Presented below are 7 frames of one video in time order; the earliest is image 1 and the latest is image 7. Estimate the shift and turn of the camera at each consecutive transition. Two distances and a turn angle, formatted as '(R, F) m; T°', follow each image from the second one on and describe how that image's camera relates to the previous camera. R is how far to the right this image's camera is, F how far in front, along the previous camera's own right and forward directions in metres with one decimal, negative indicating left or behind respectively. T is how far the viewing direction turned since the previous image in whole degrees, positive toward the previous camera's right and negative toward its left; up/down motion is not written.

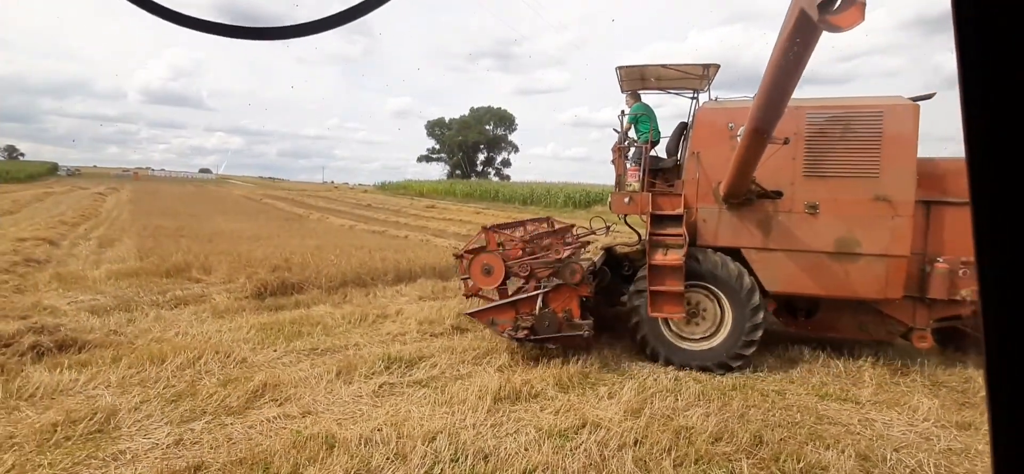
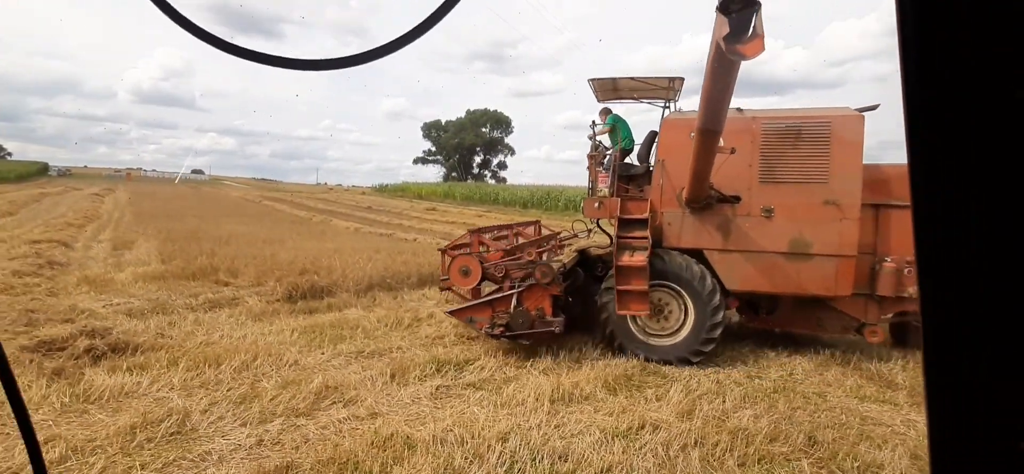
(-0.5, -0.1) m; +1°
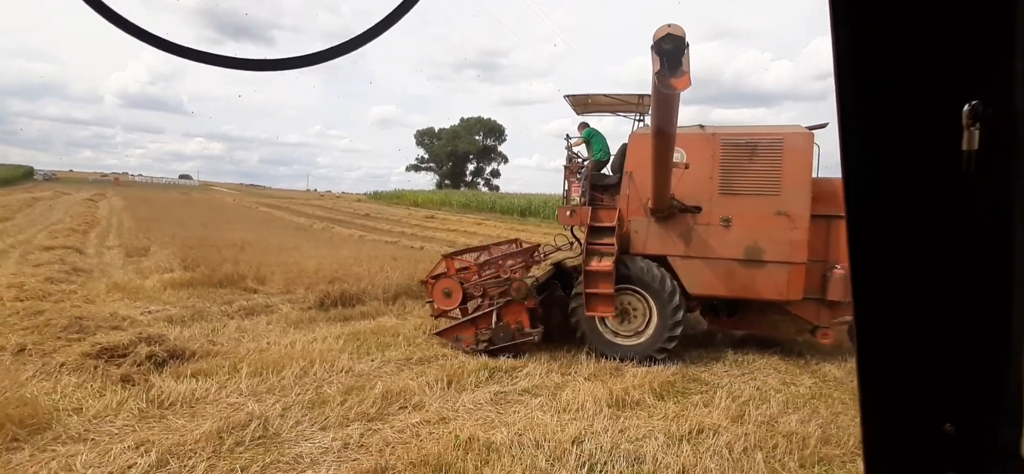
(-0.6, -0.2) m; +1°
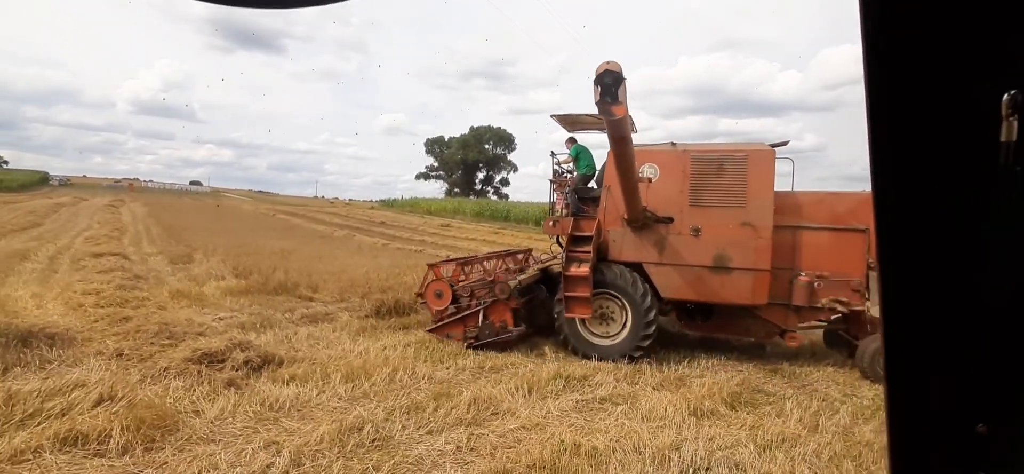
(-0.7, -0.2) m; -1°
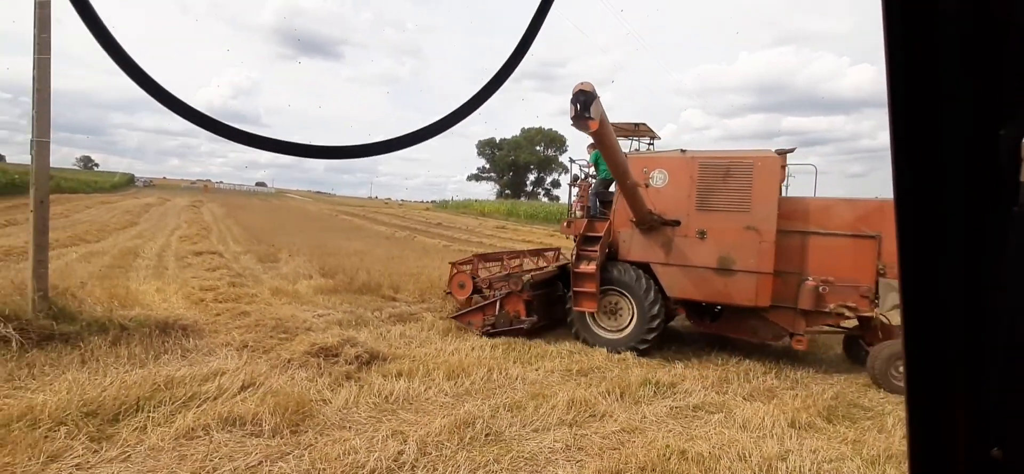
(-0.5, -0.2) m; -6°
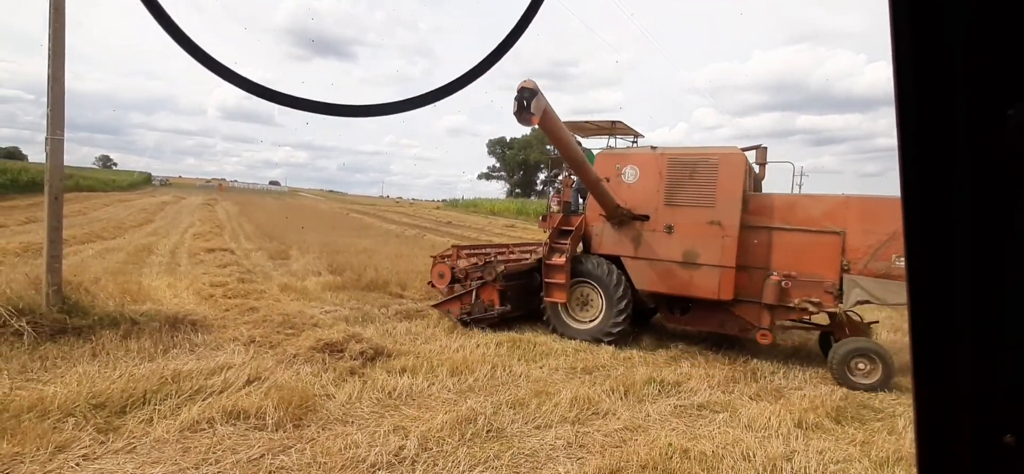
(+0.1, 0.0) m; -1°
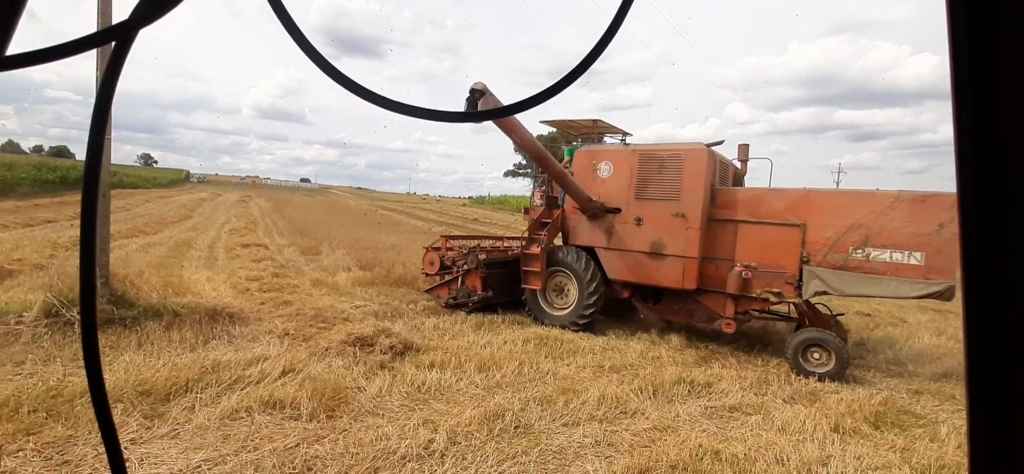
(0.0, 0.0) m; -3°
